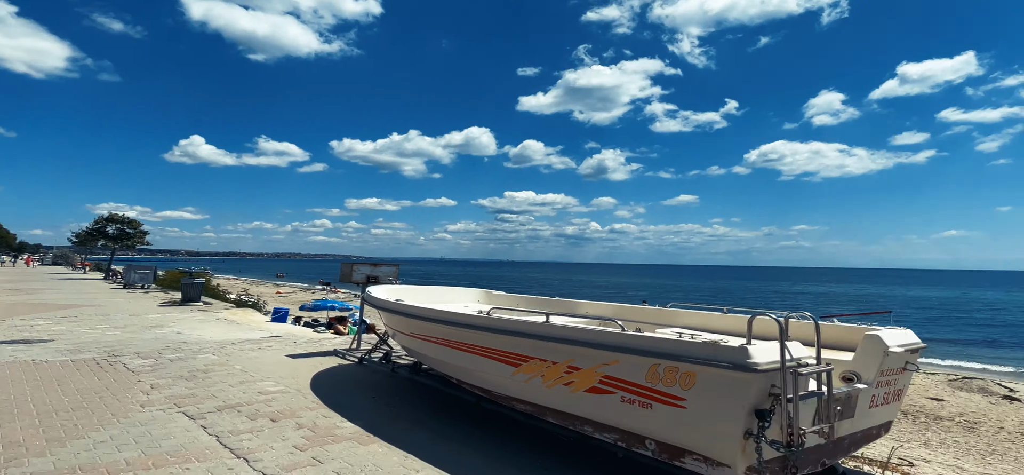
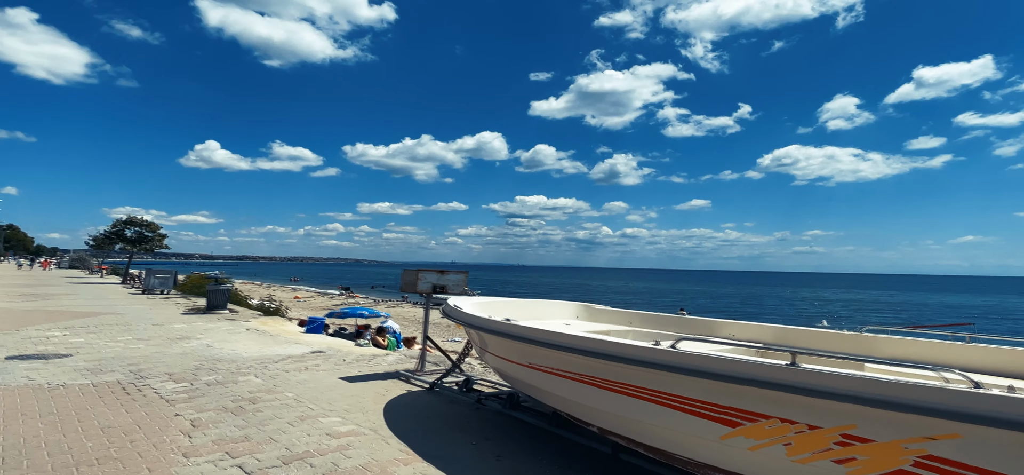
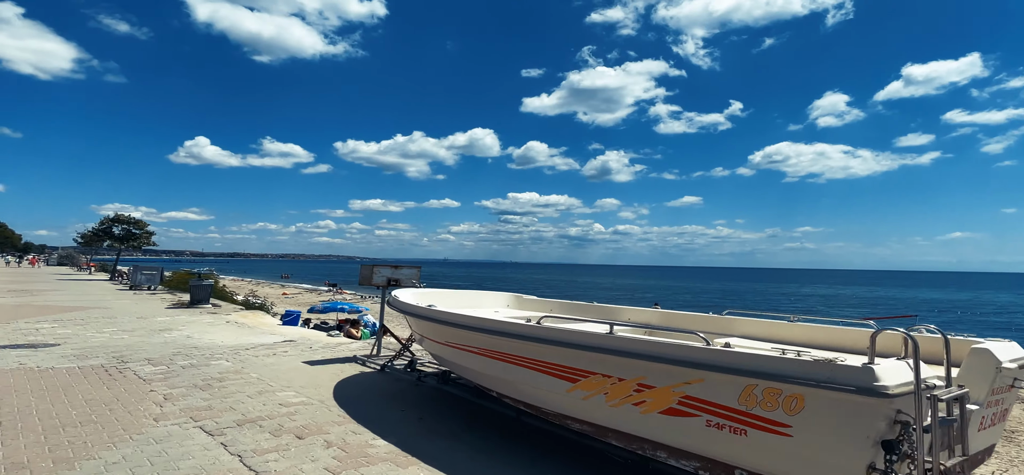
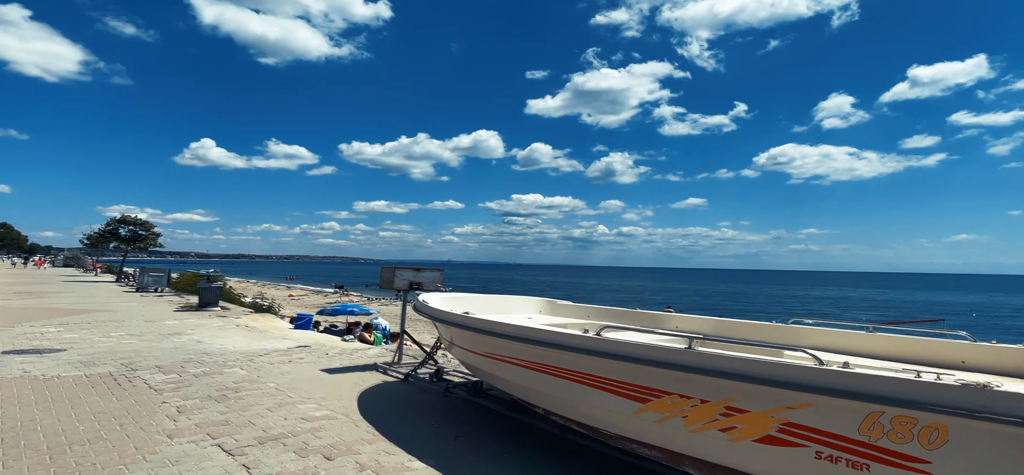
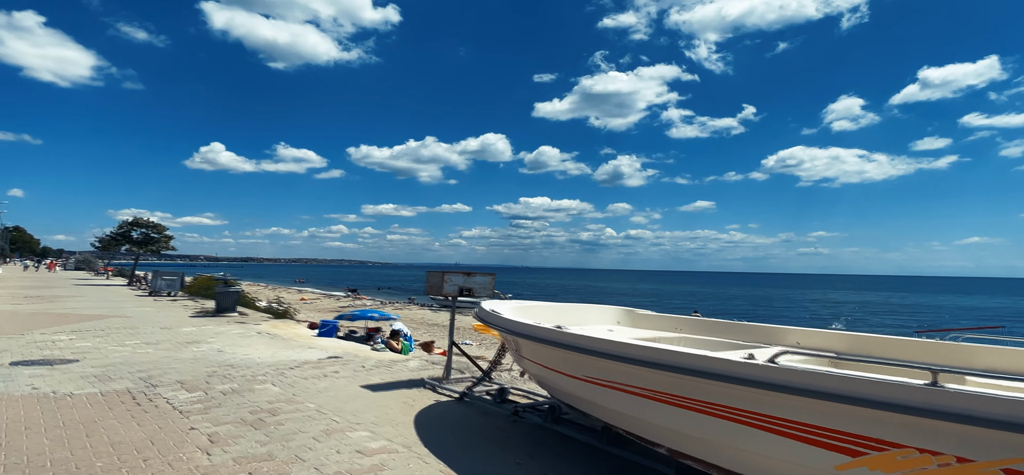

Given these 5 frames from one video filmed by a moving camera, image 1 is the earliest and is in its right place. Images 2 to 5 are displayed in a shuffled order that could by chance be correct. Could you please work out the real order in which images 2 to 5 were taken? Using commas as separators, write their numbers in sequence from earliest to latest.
3, 4, 2, 5
